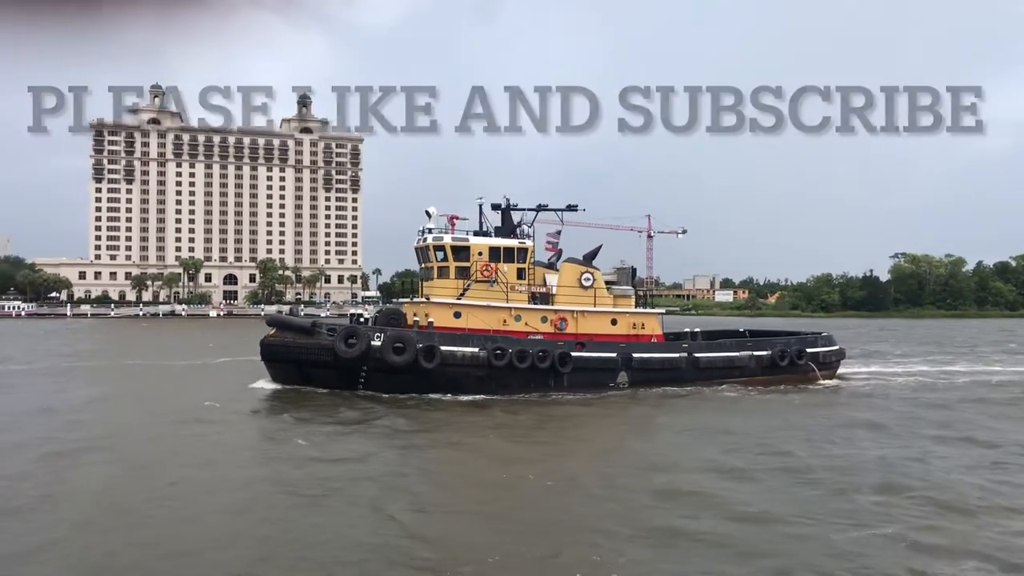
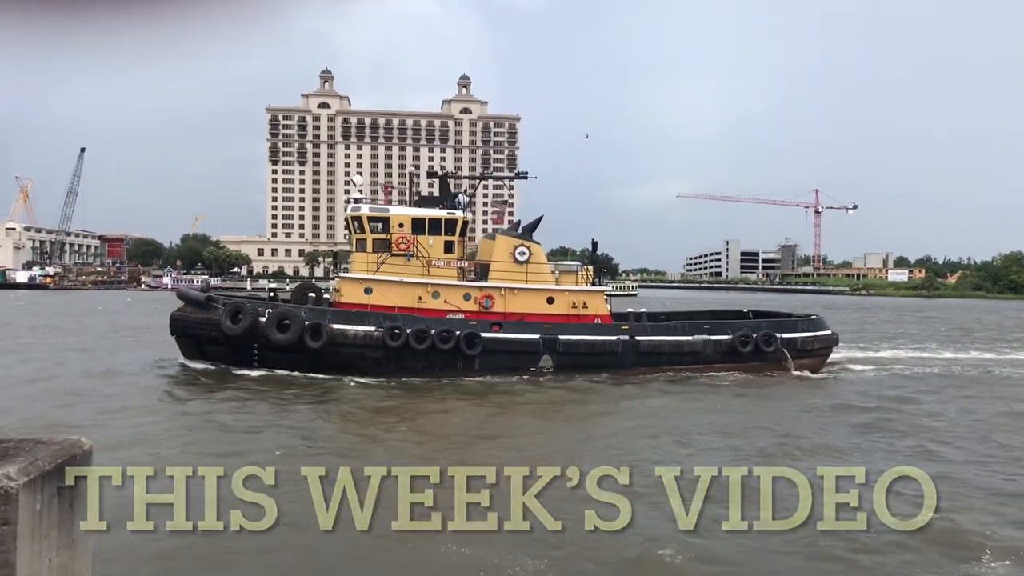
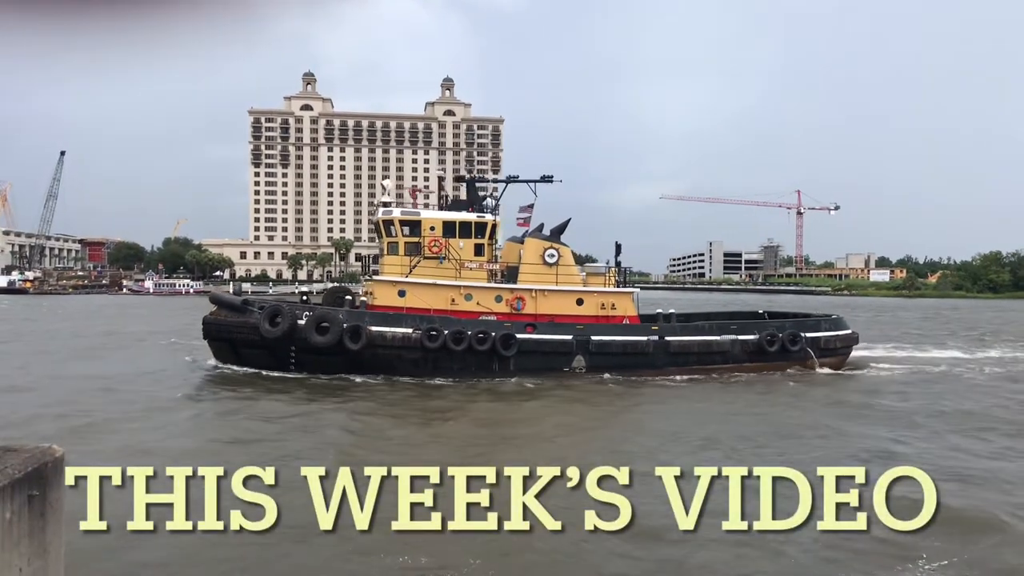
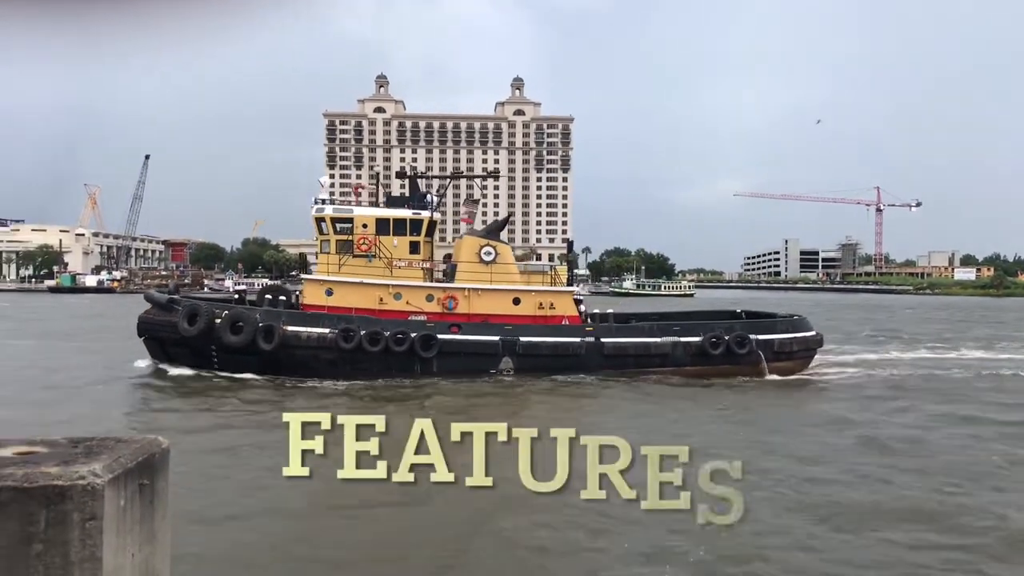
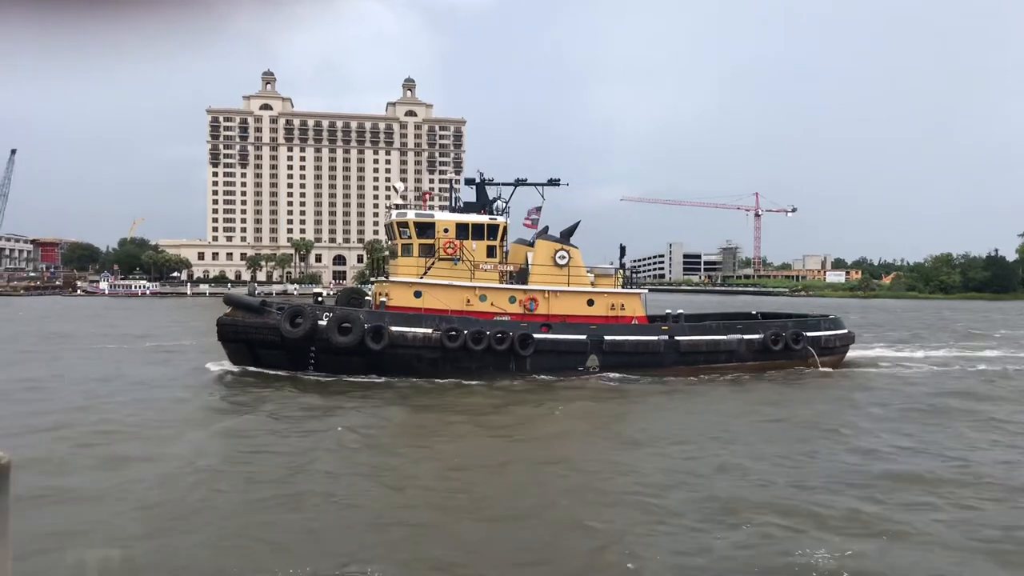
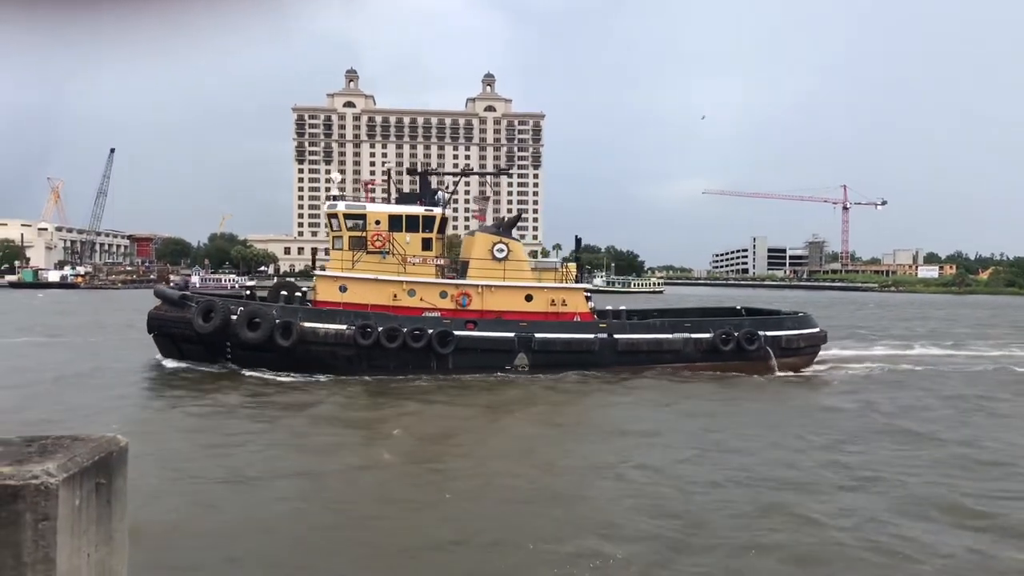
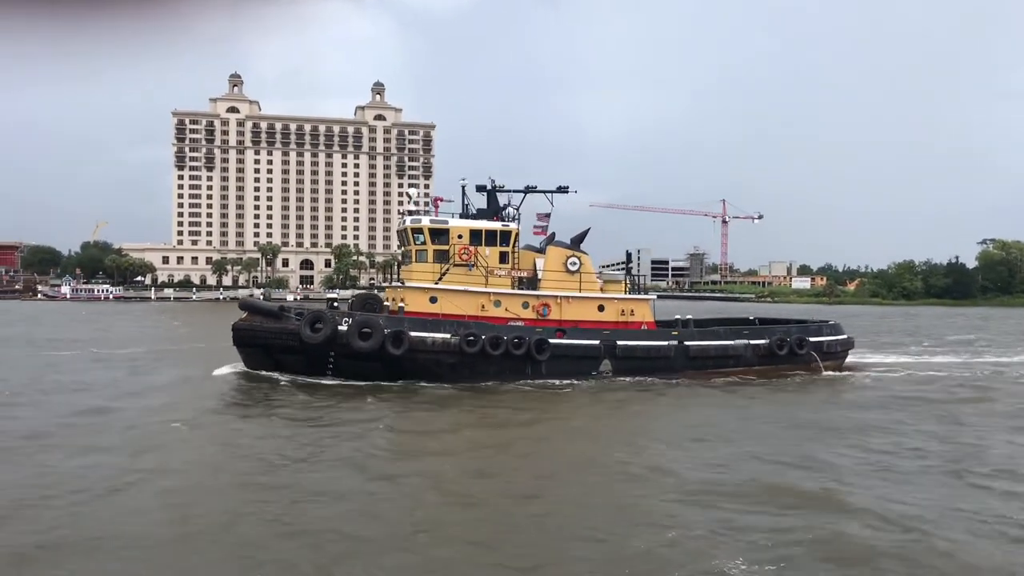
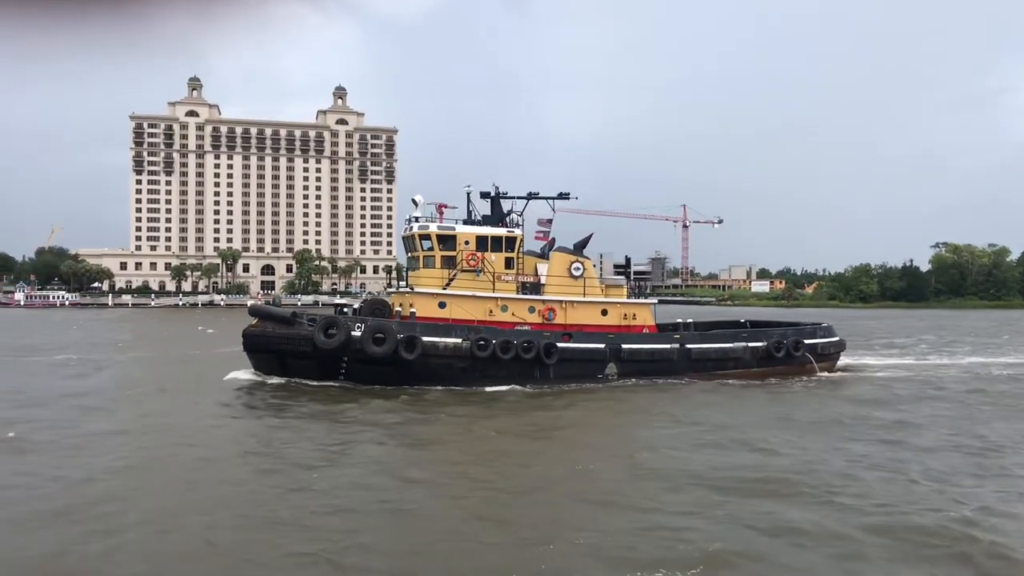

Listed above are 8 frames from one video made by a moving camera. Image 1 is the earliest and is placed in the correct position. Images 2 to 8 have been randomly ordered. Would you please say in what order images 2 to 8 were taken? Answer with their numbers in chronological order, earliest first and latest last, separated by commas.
8, 7, 5, 3, 2, 6, 4
